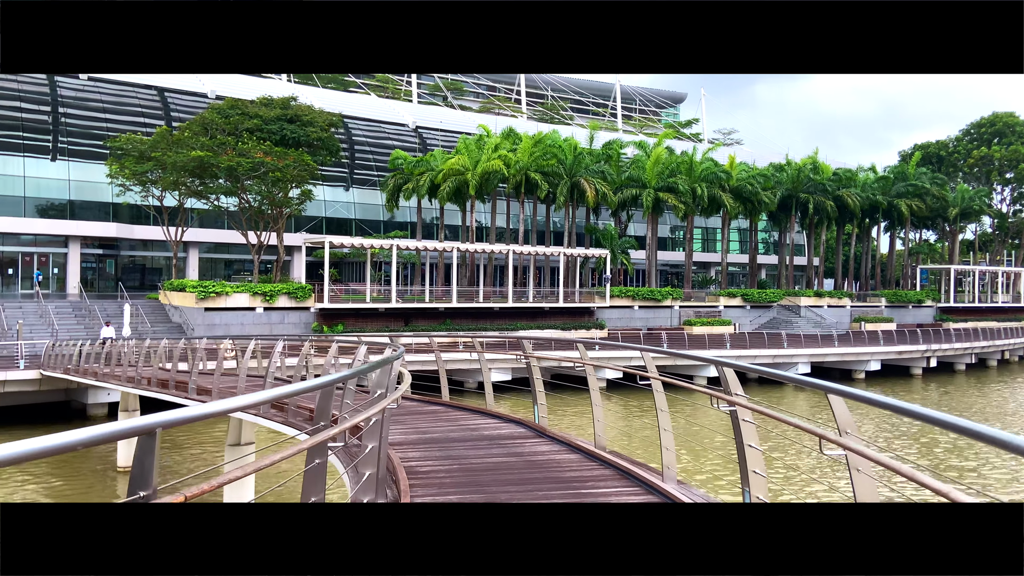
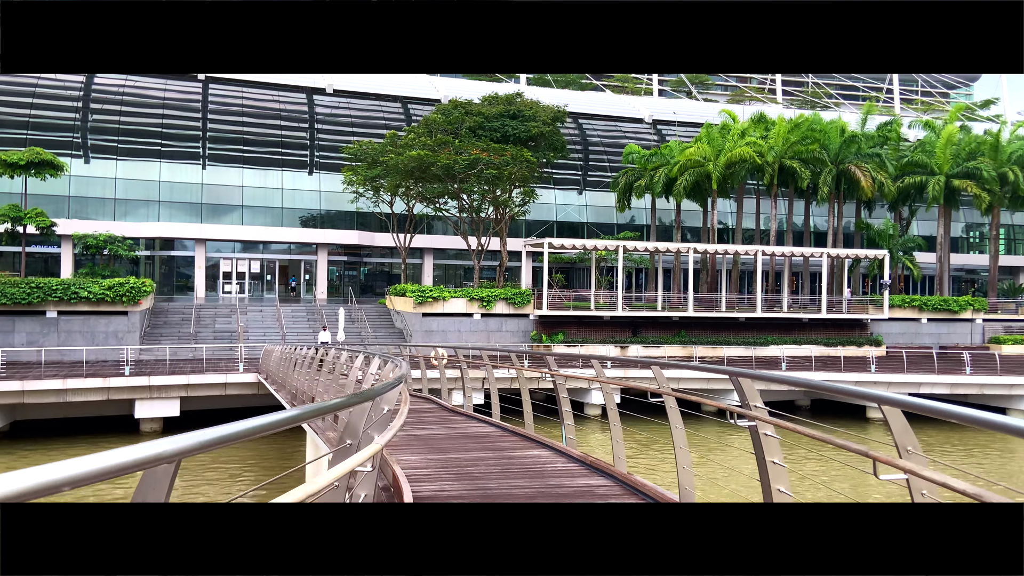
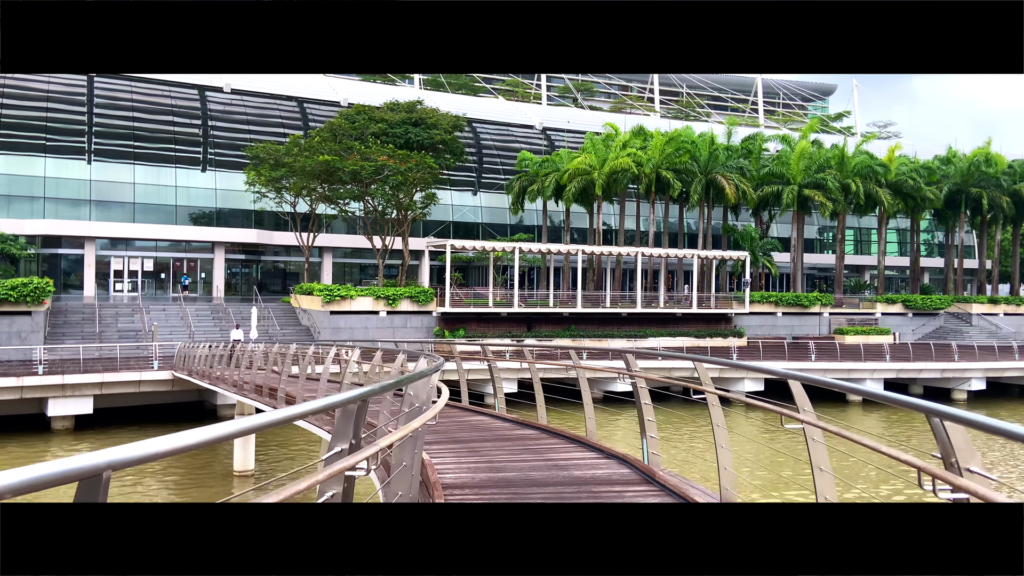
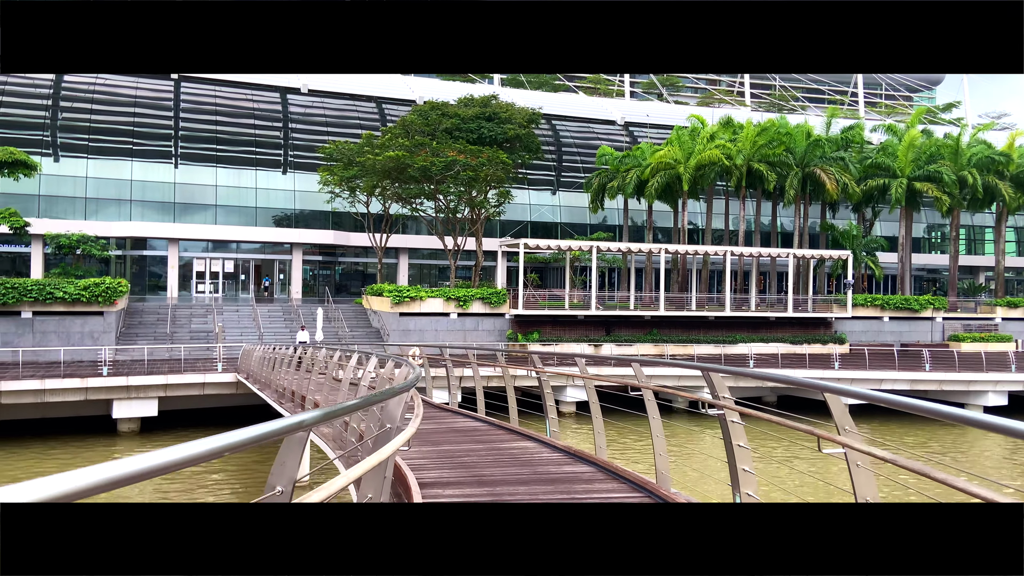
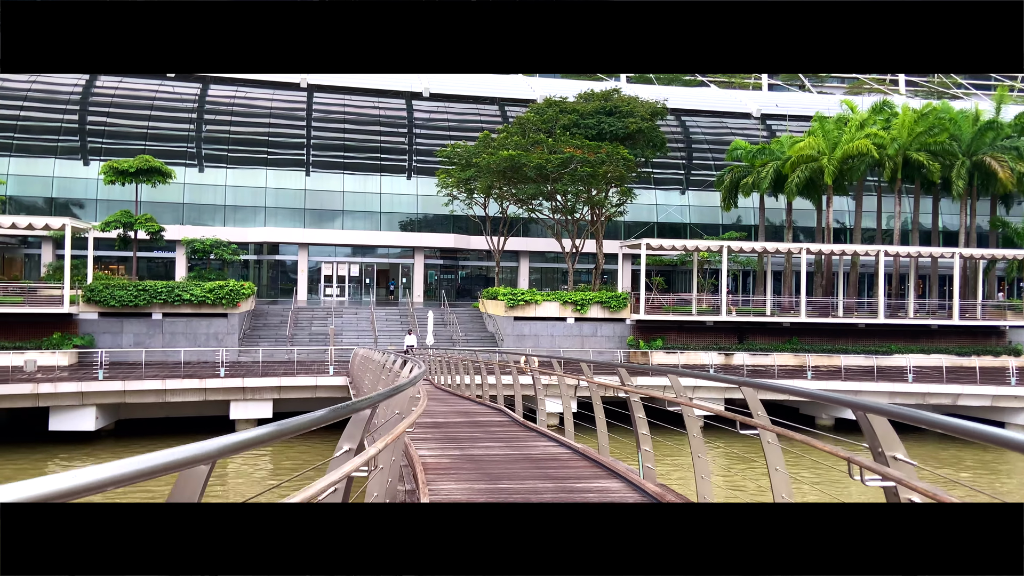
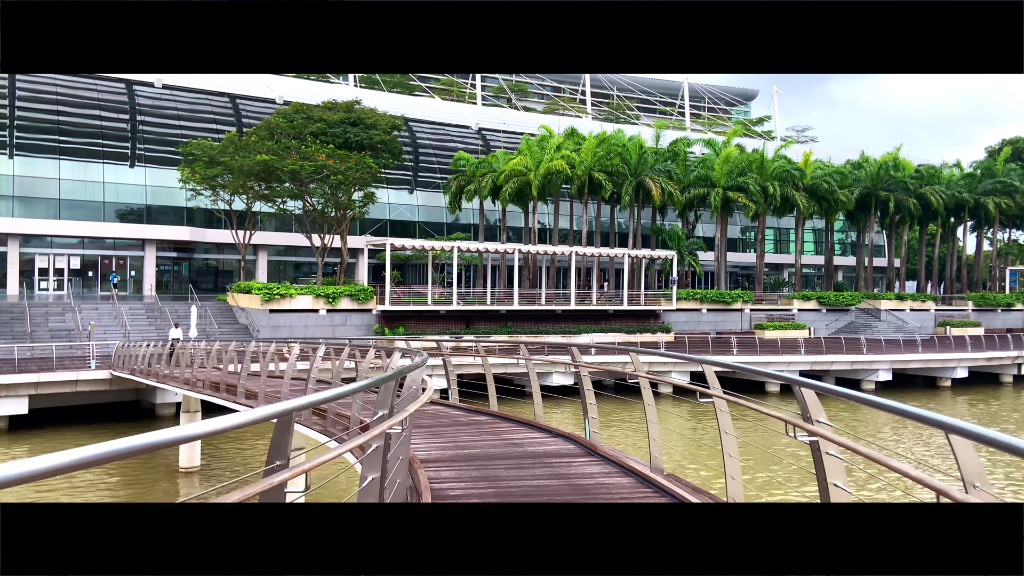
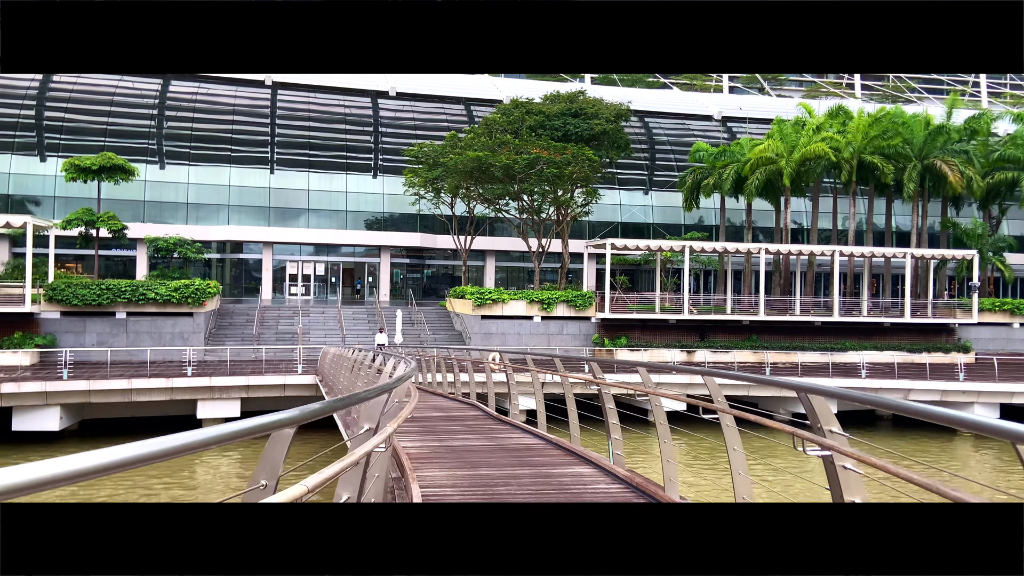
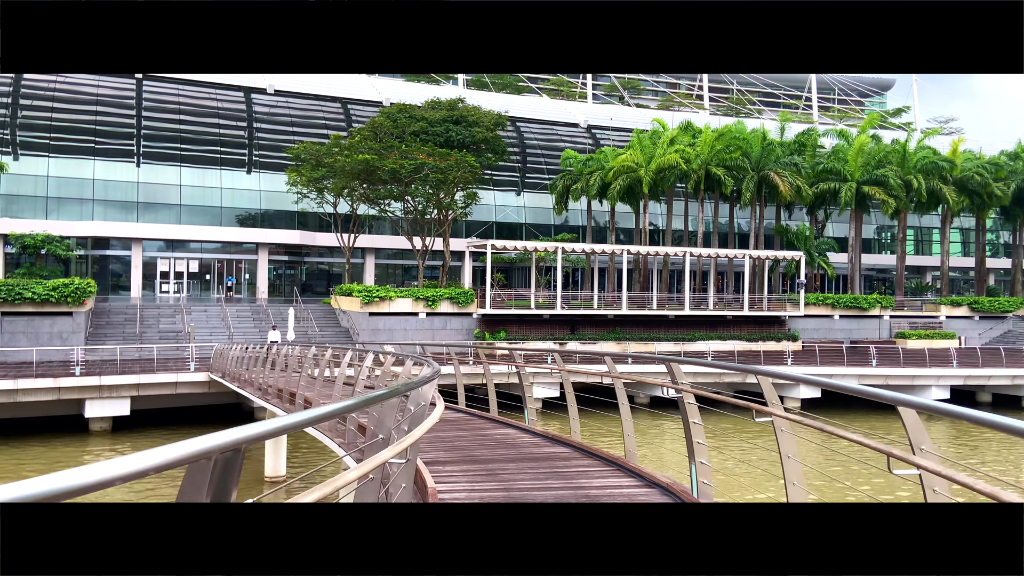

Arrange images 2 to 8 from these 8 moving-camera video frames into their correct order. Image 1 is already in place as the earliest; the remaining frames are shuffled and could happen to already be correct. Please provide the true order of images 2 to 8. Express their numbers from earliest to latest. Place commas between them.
6, 3, 8, 4, 2, 7, 5
